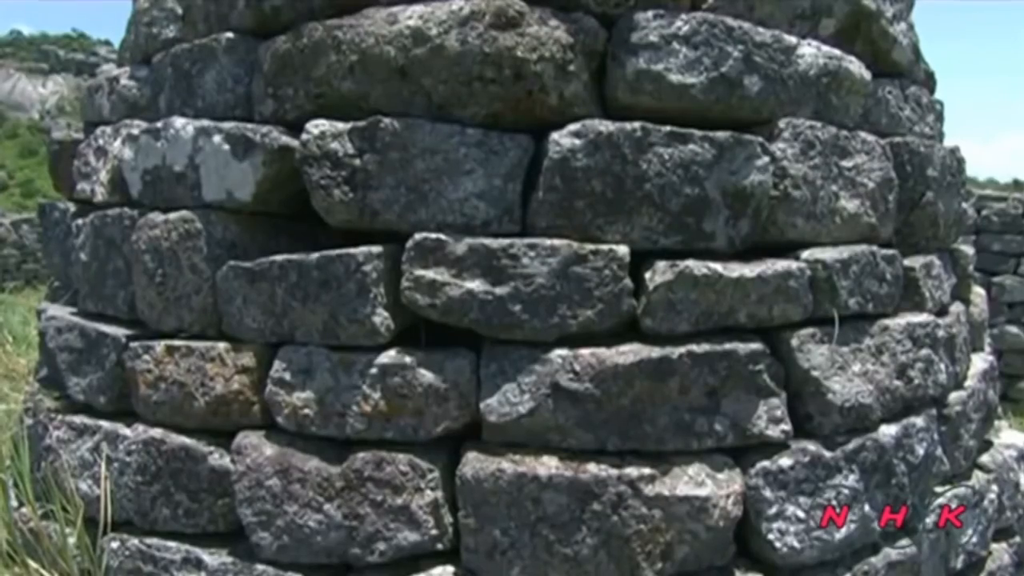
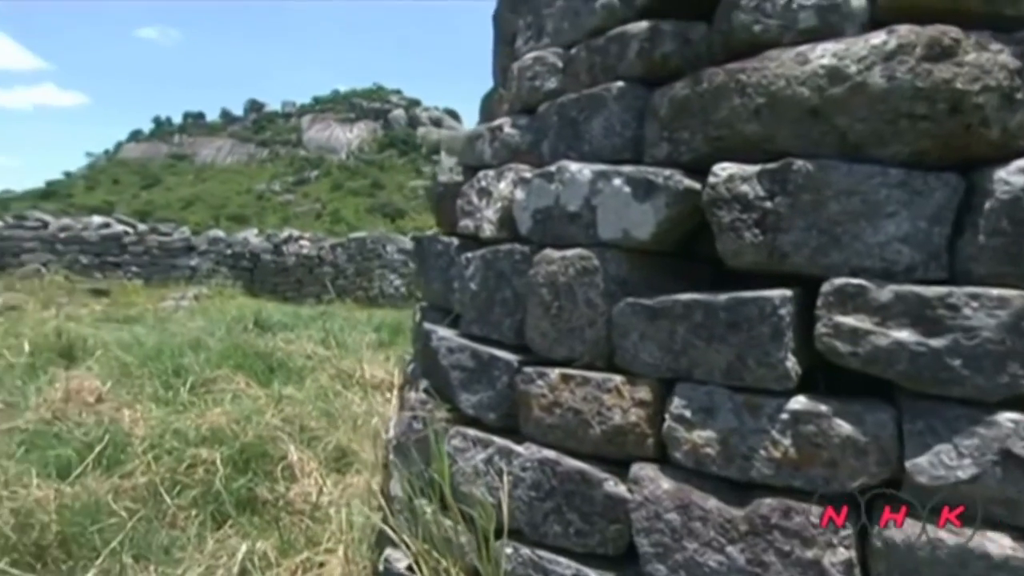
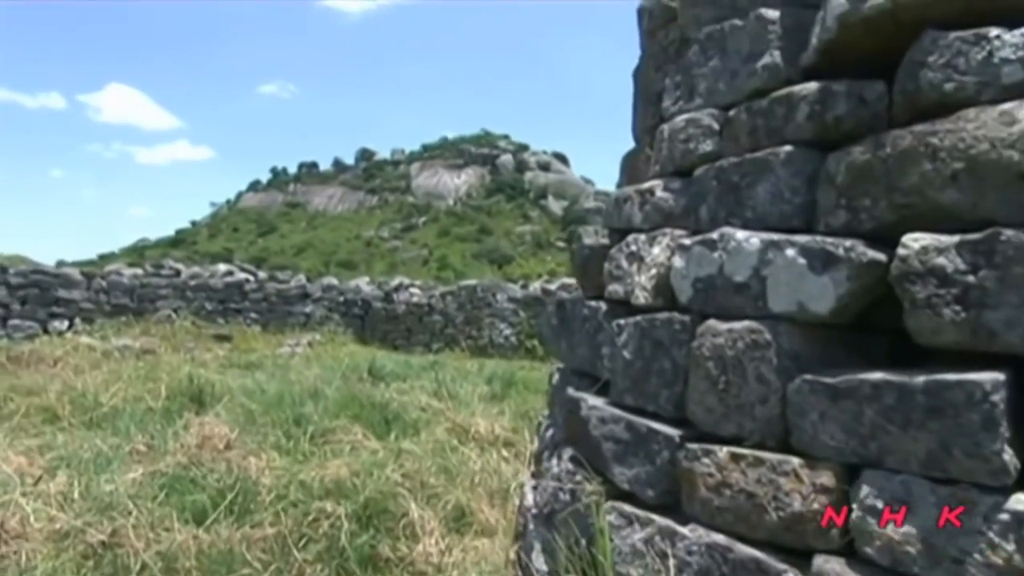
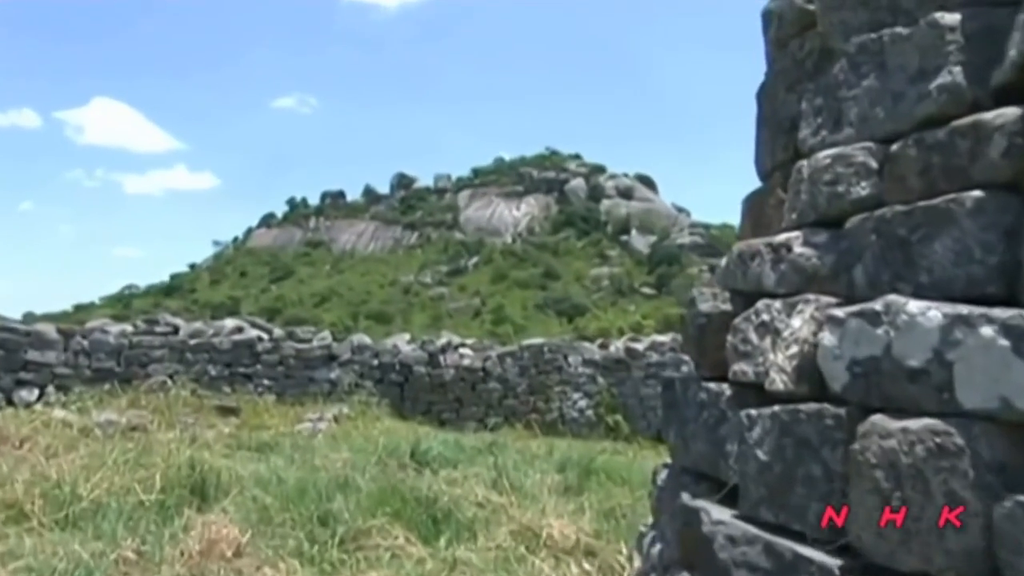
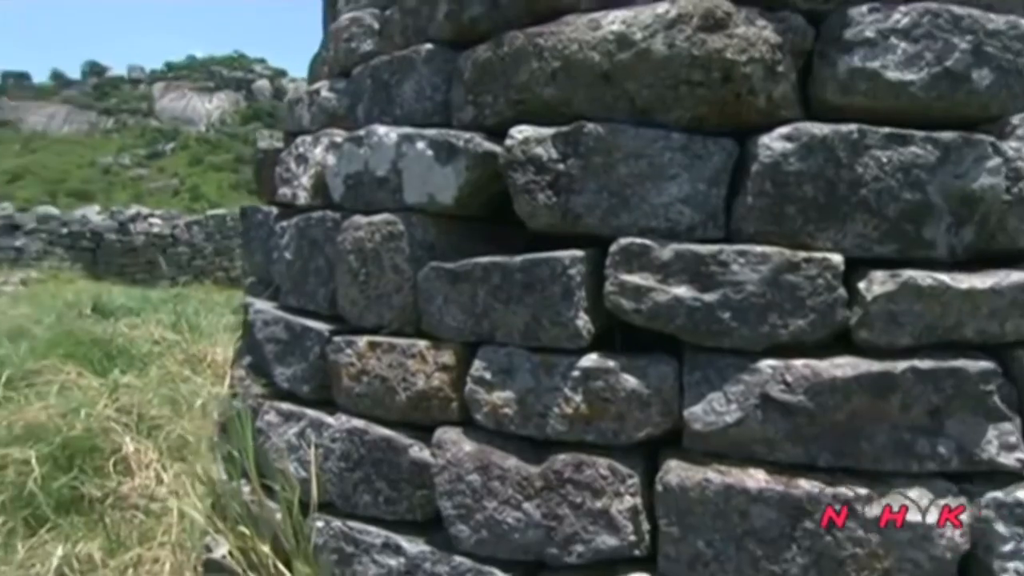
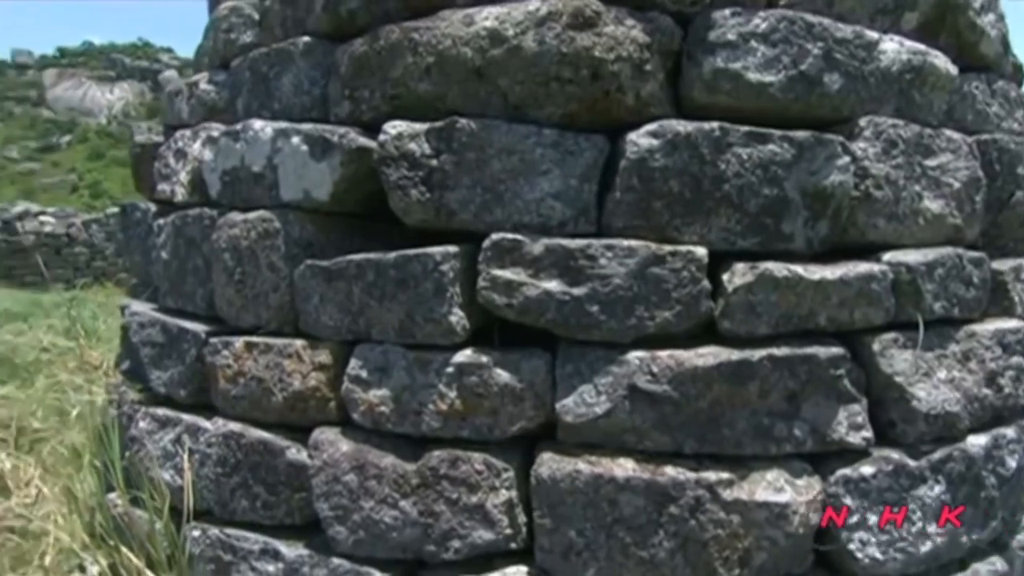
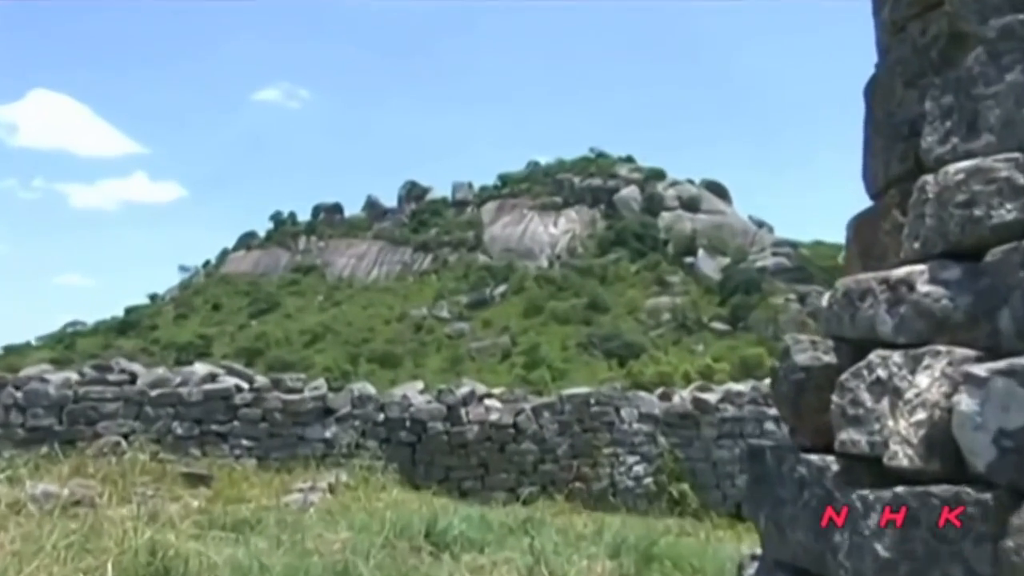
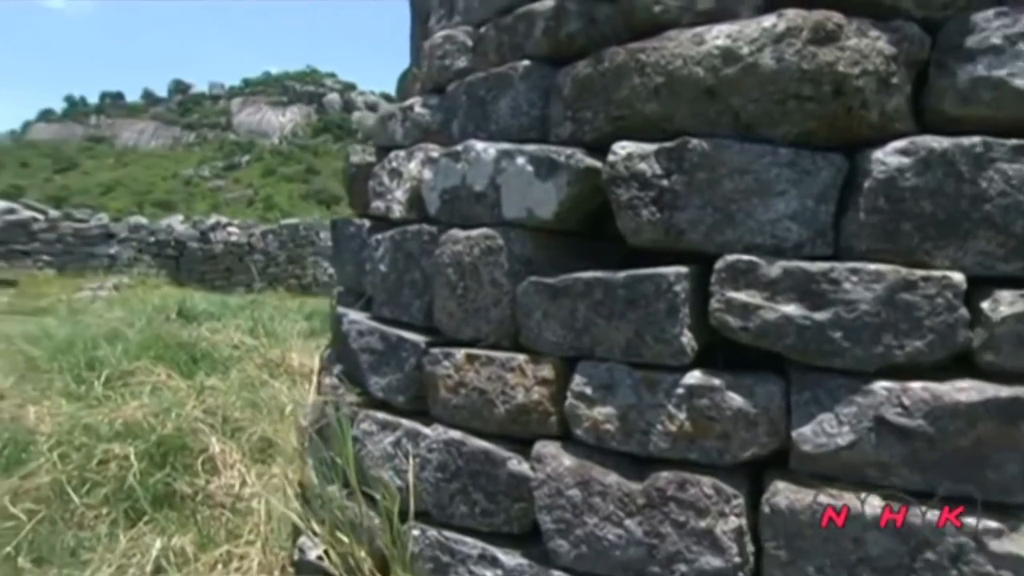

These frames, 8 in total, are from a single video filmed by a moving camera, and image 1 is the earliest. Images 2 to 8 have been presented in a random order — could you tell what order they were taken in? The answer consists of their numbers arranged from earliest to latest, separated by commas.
6, 5, 8, 2, 3, 4, 7
